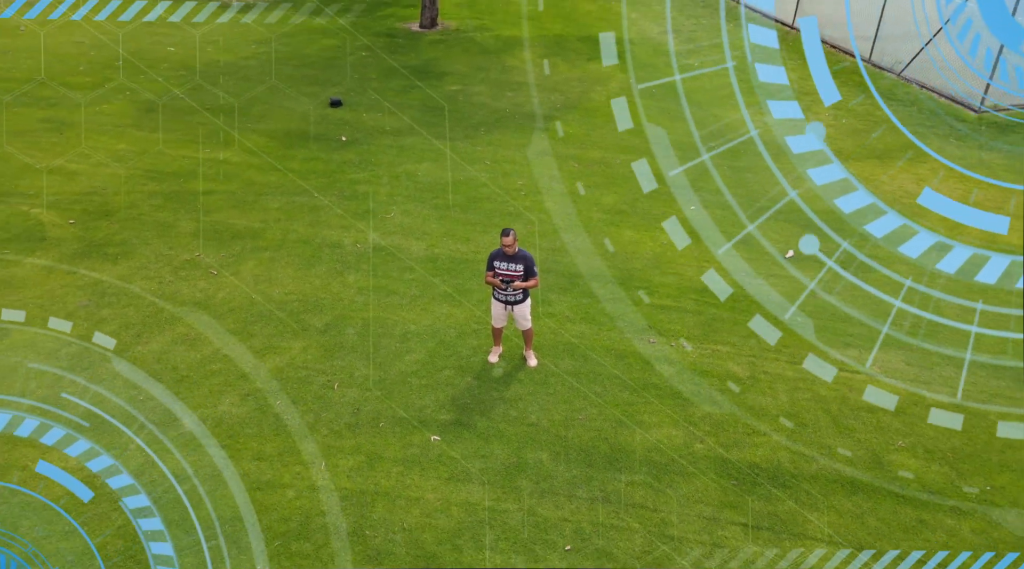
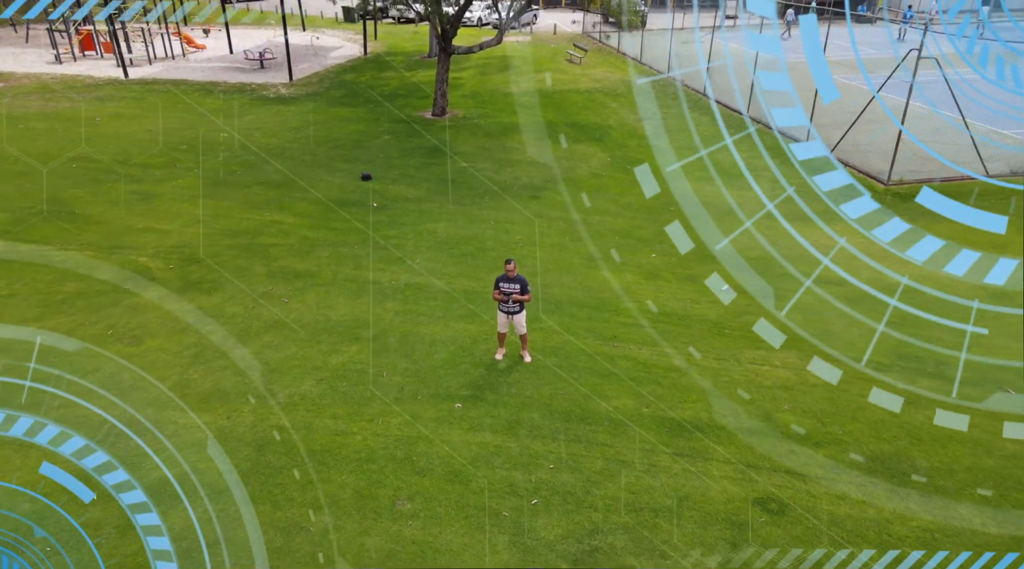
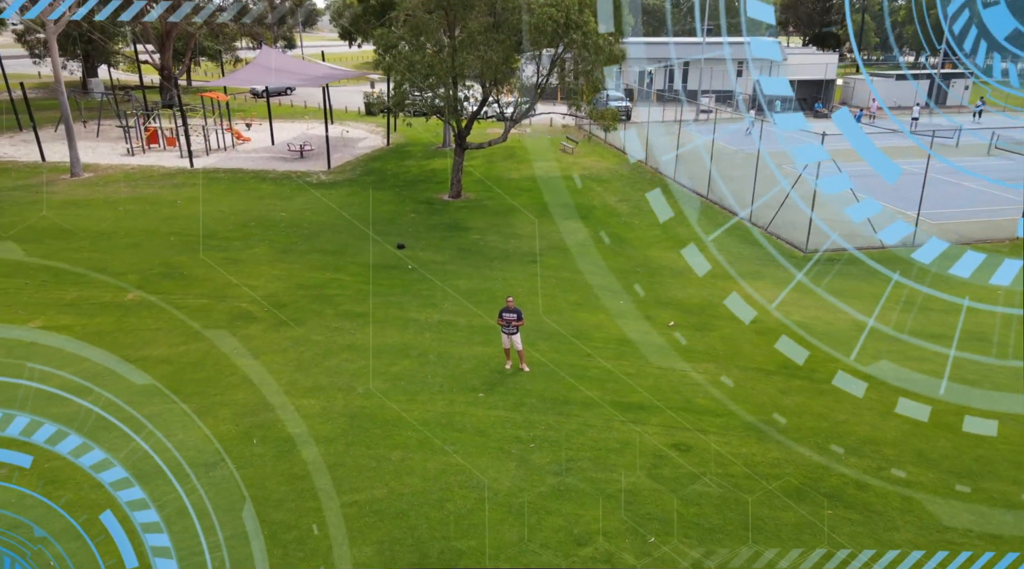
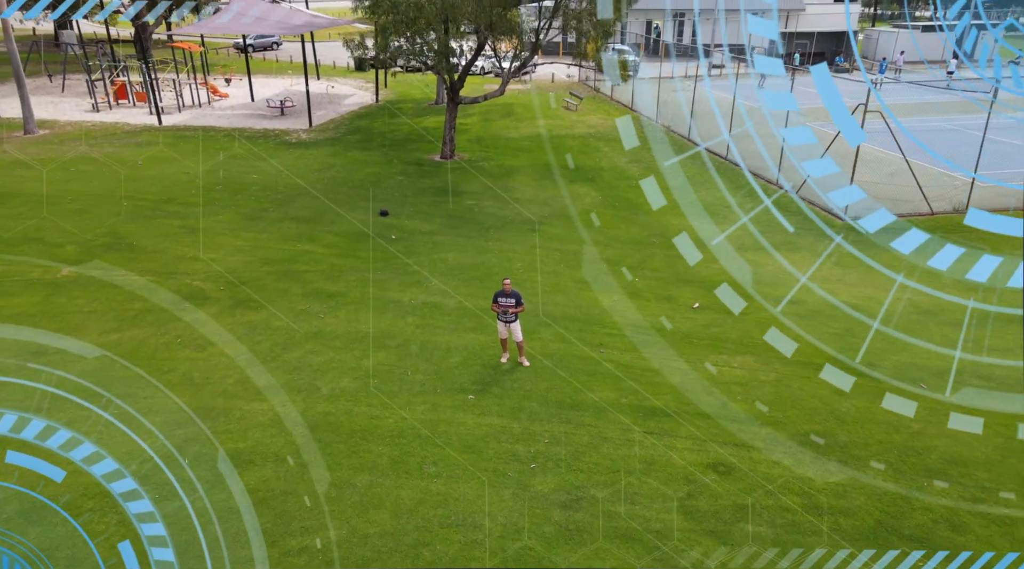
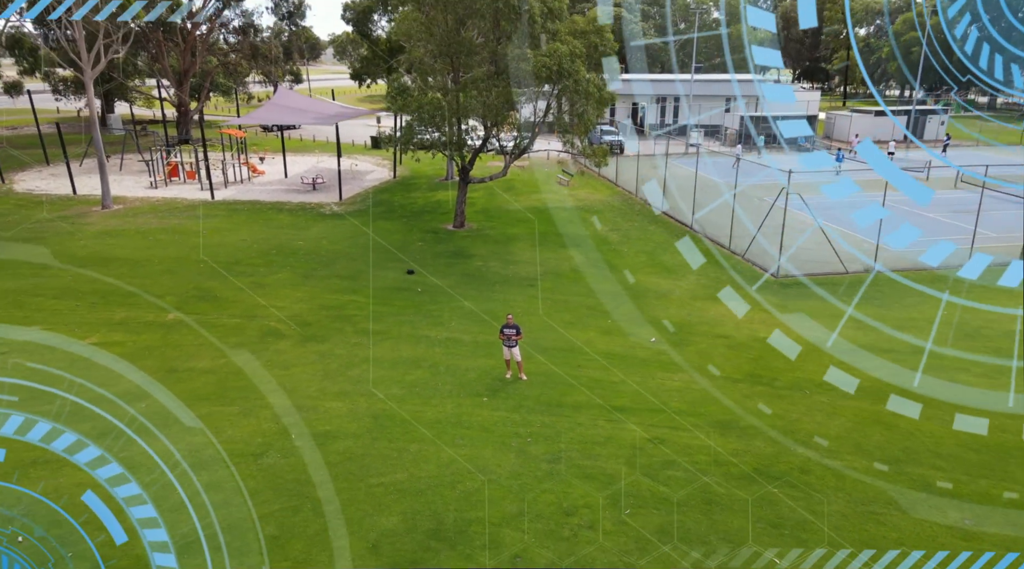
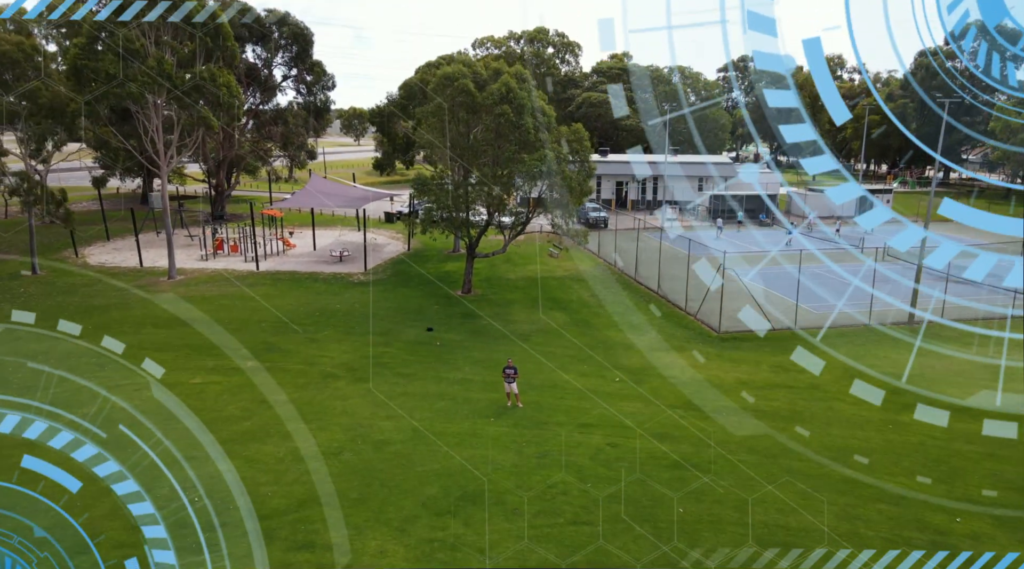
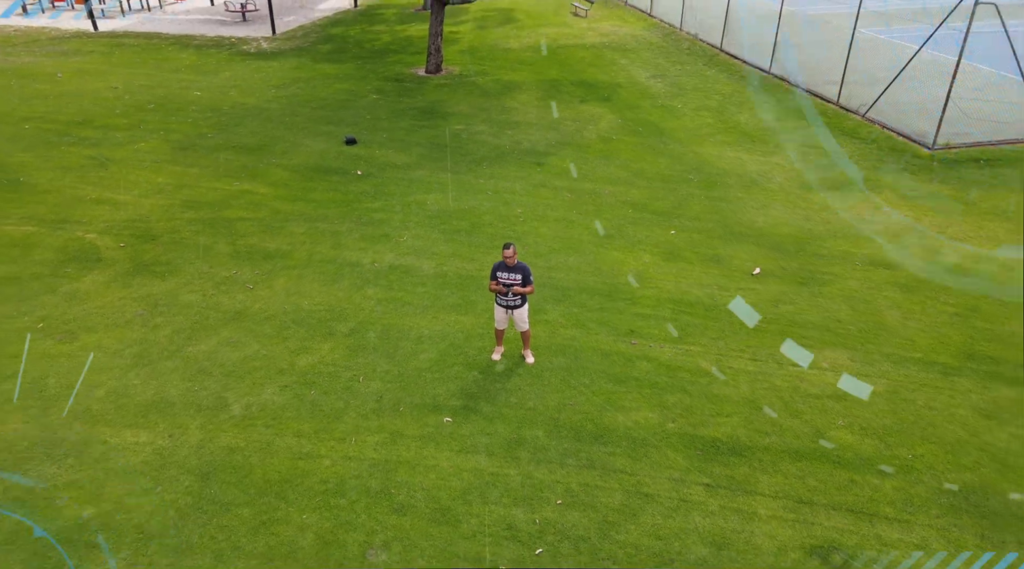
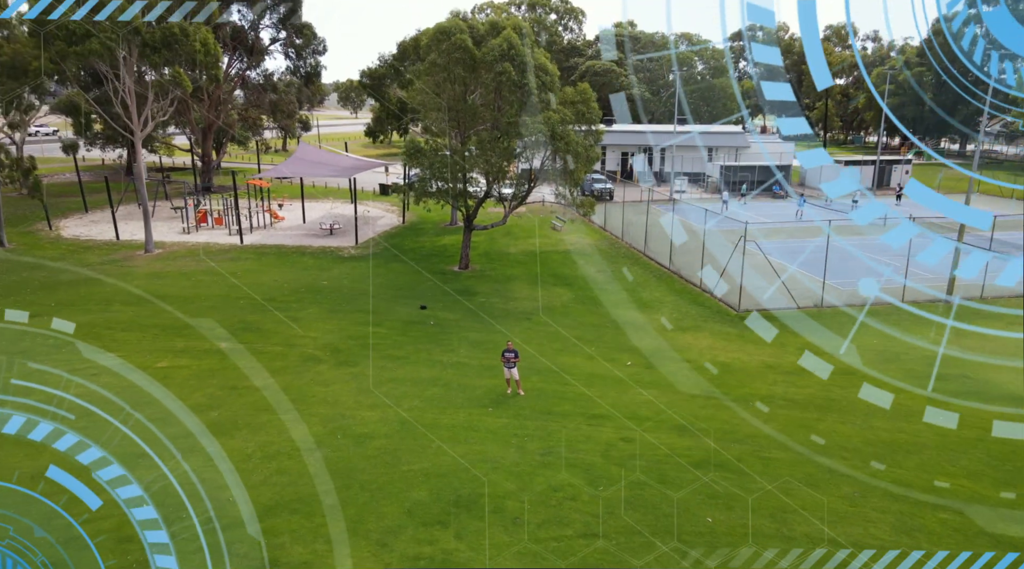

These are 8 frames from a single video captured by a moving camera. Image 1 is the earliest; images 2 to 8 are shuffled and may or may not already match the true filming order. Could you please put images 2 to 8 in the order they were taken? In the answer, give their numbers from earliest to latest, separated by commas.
7, 2, 4, 3, 5, 8, 6
